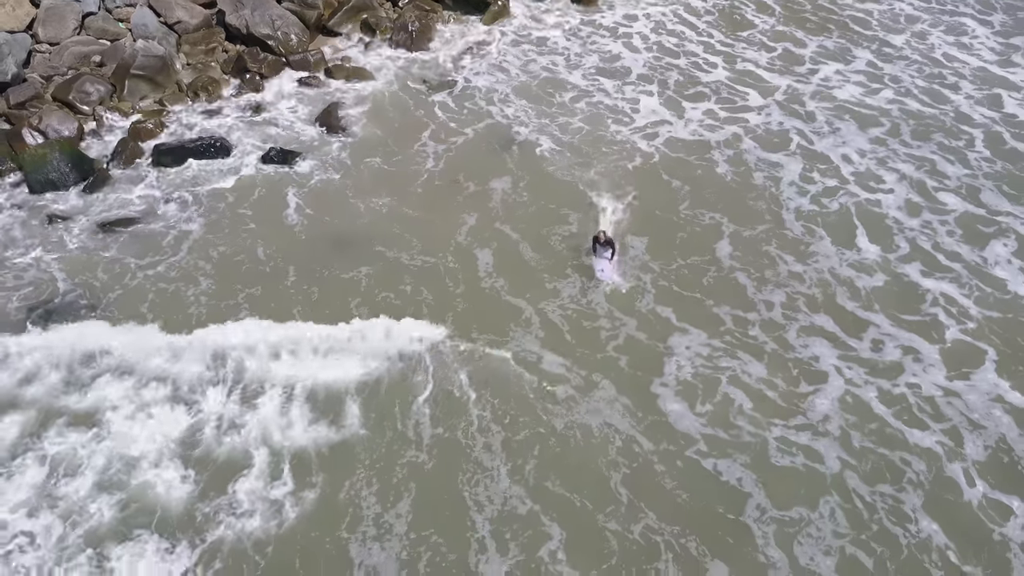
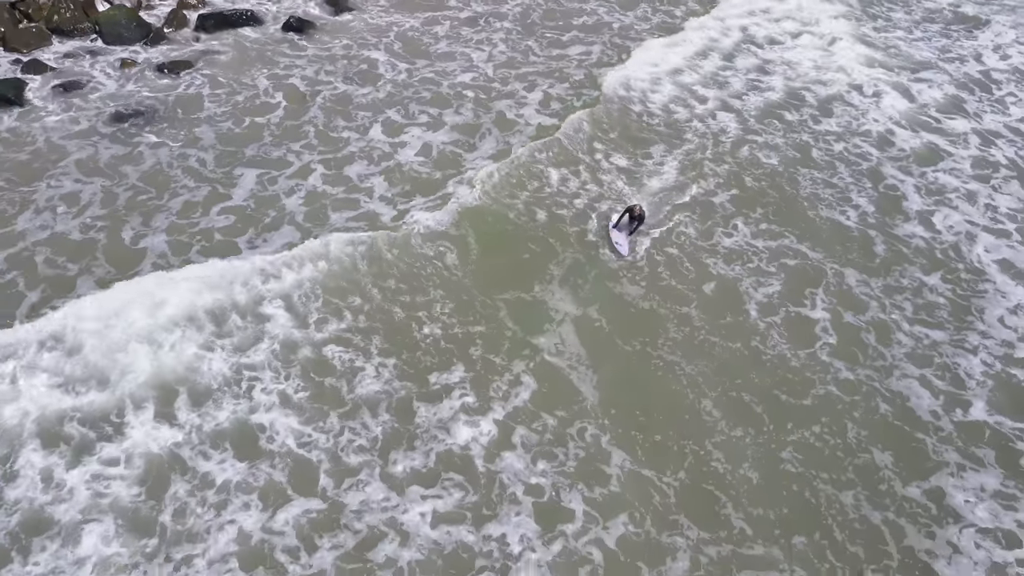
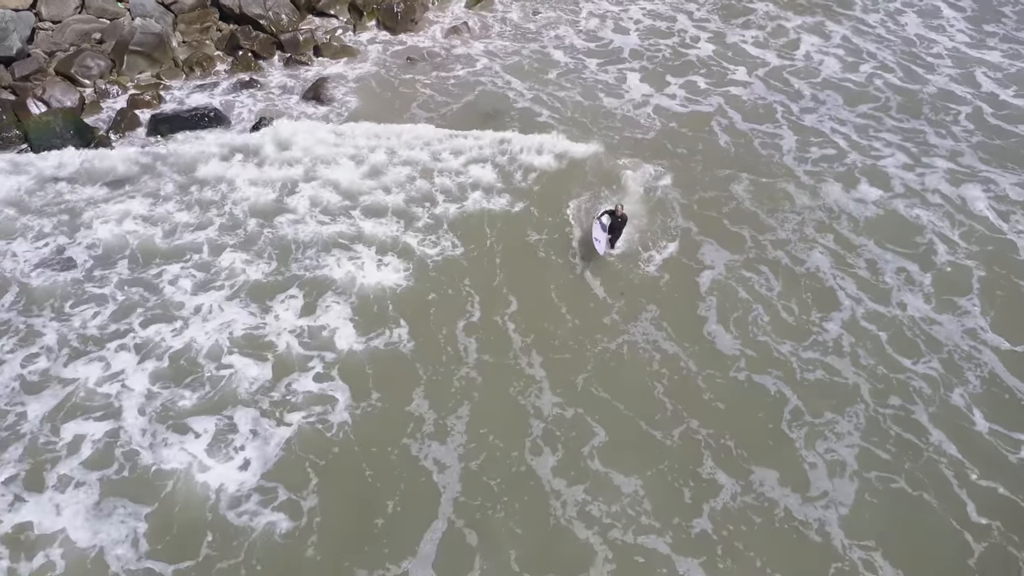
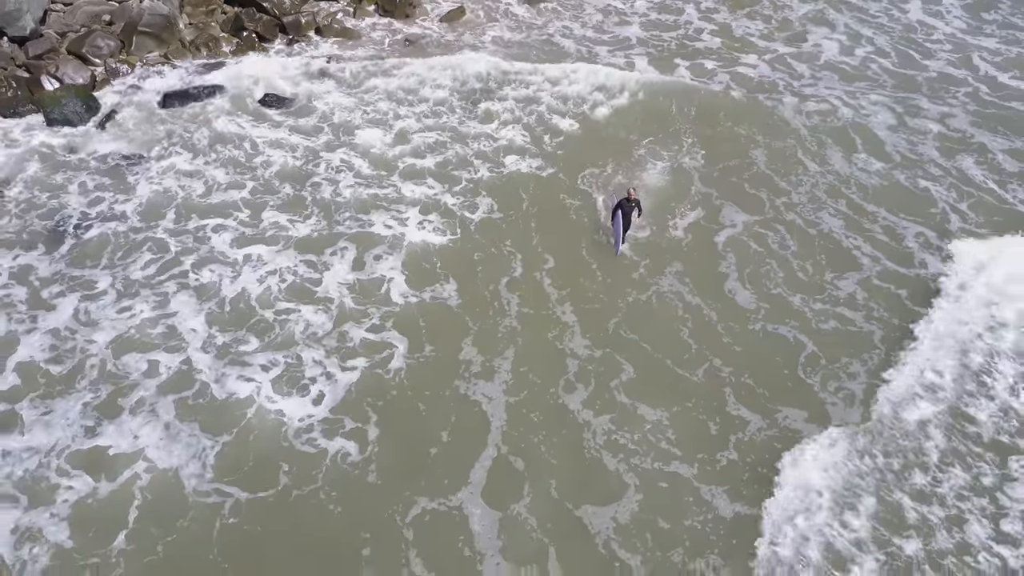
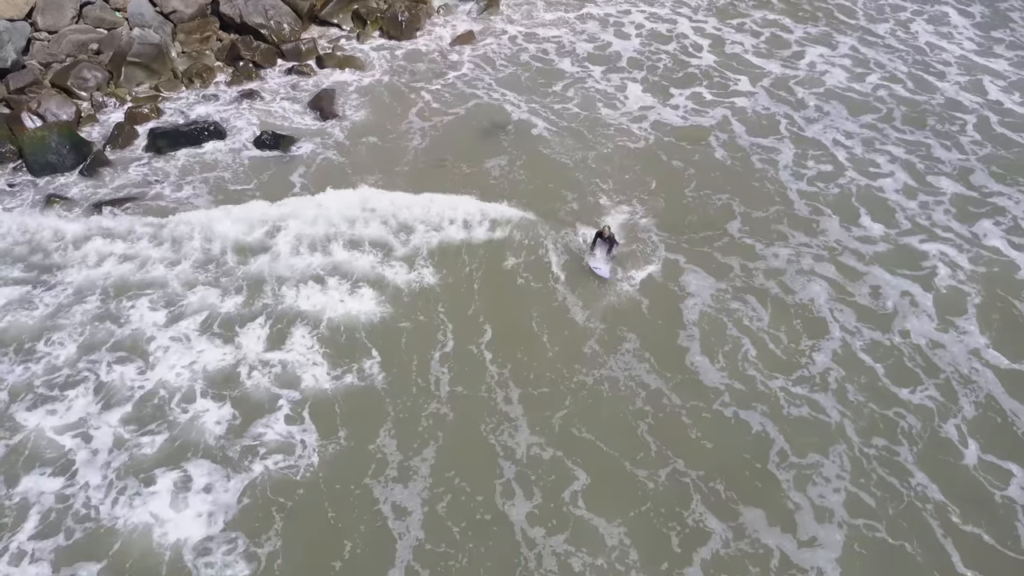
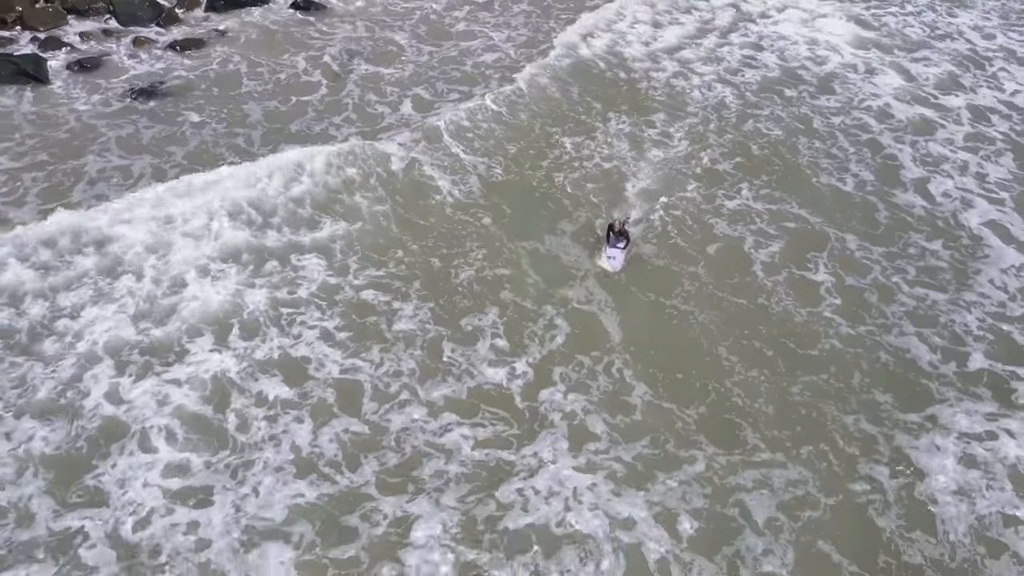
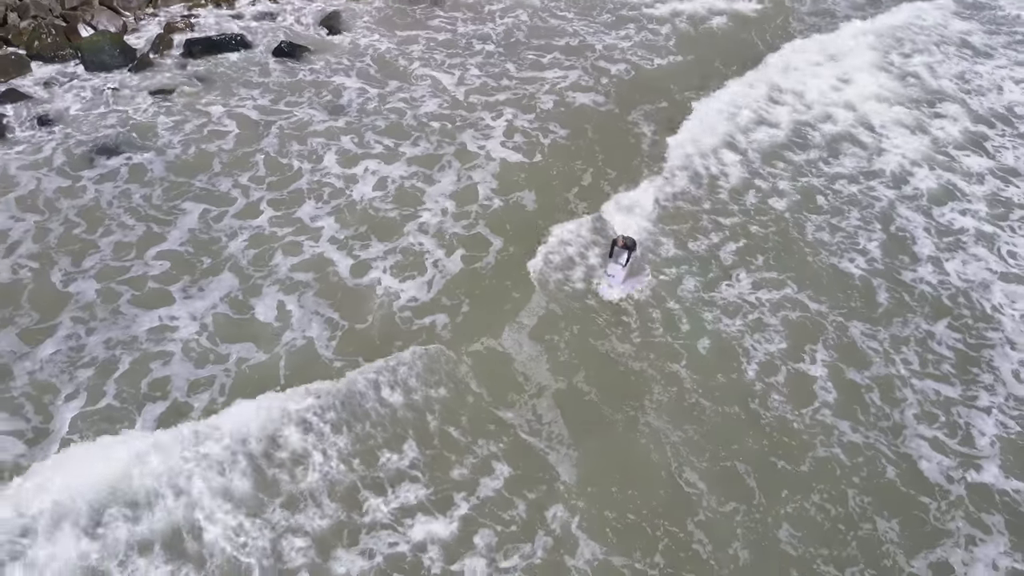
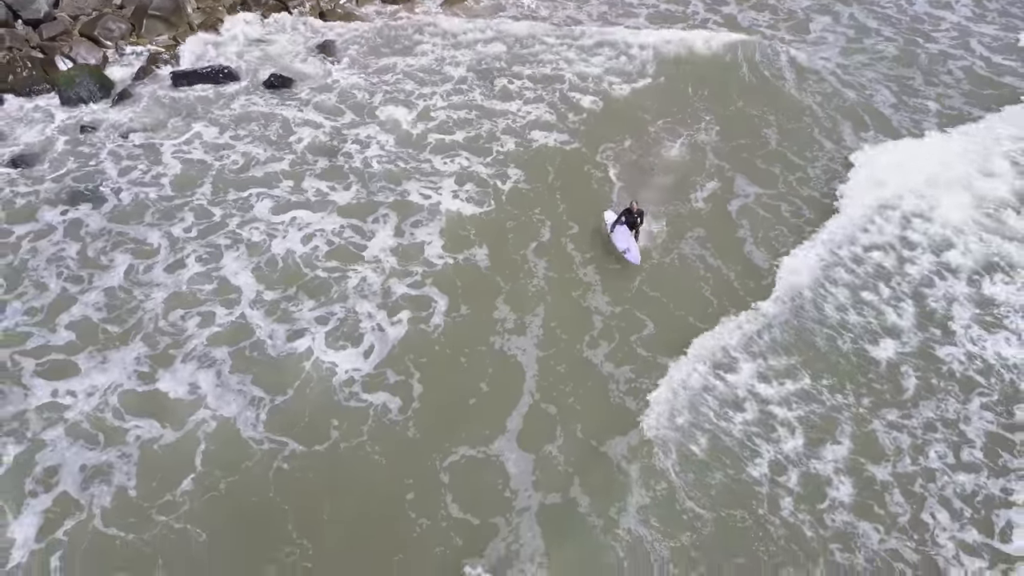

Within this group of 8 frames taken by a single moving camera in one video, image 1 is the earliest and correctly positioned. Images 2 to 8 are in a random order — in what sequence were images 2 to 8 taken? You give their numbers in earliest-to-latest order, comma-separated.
5, 3, 4, 8, 7, 2, 6
